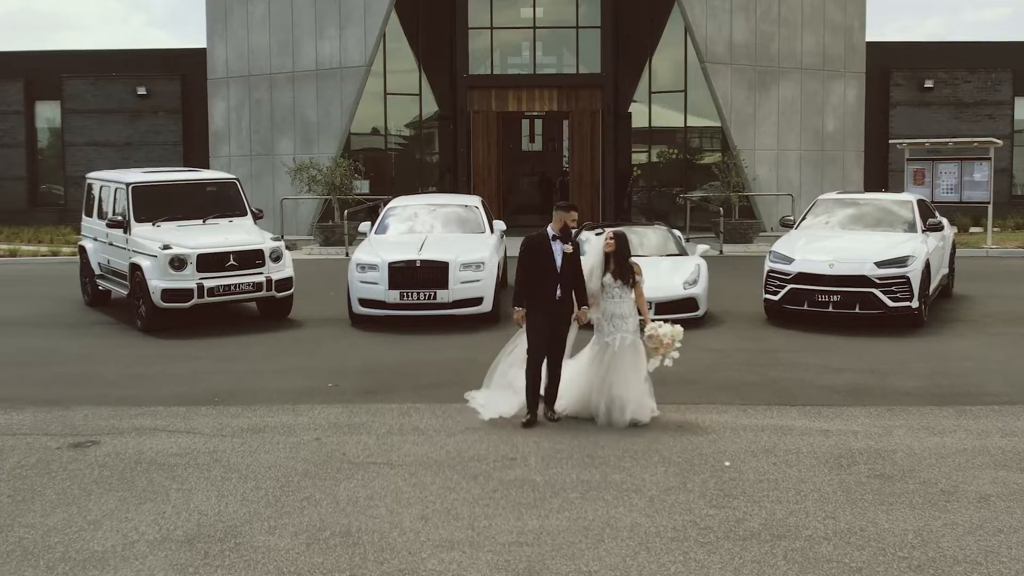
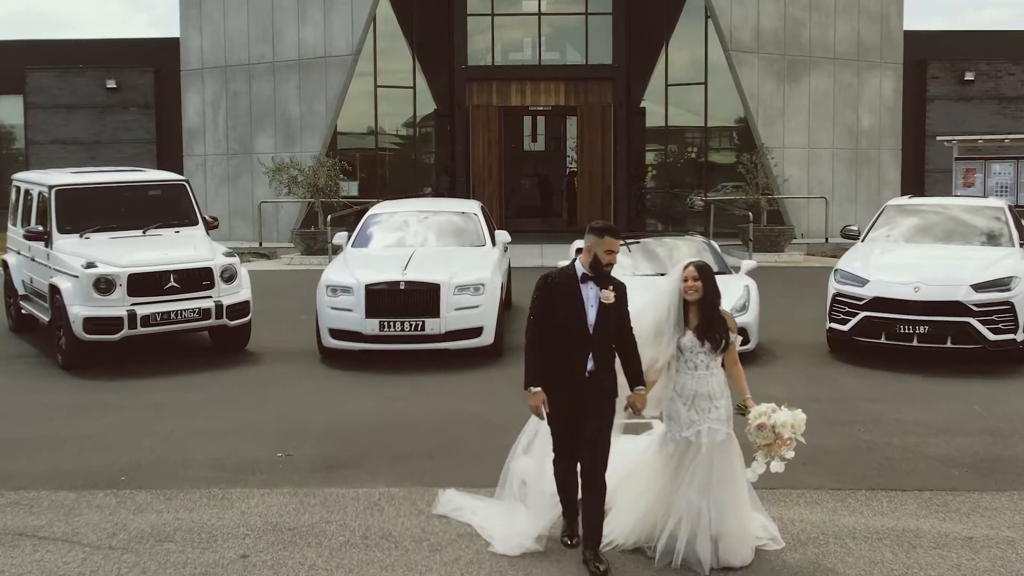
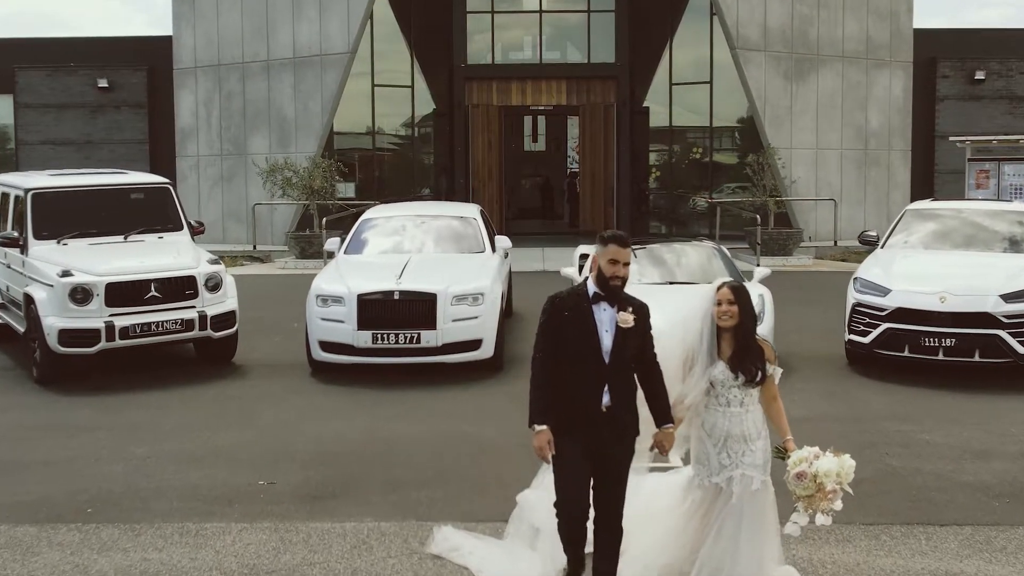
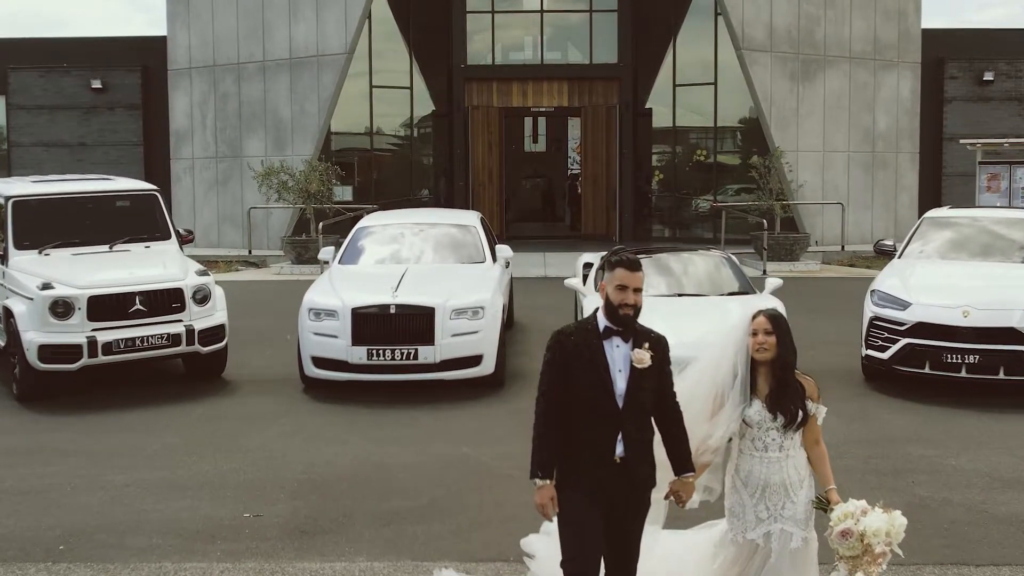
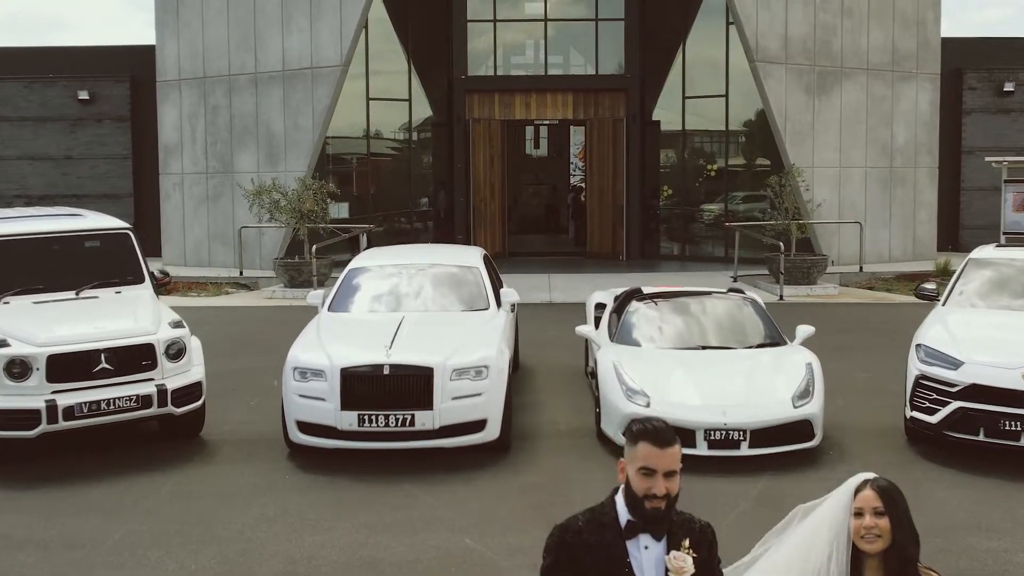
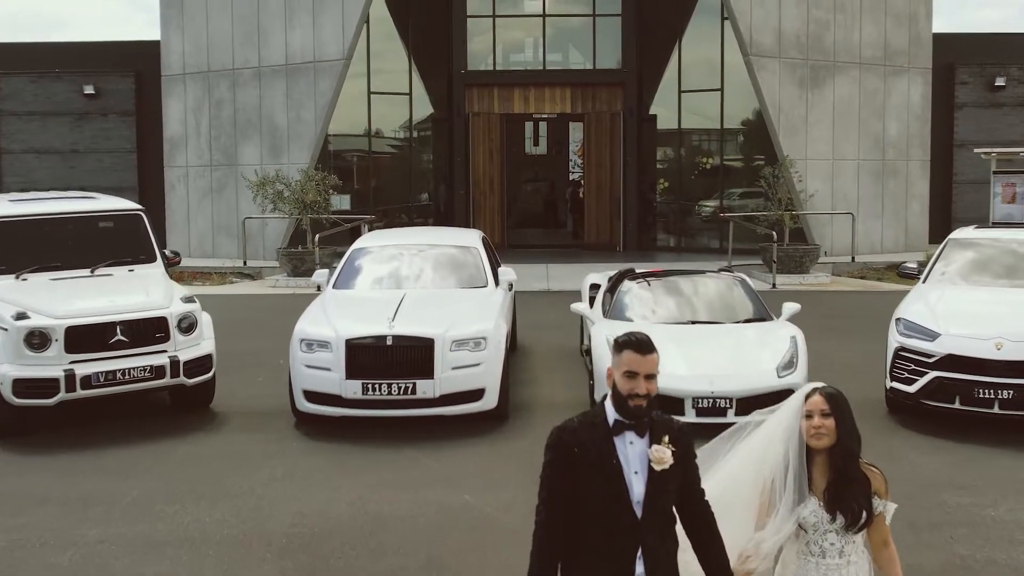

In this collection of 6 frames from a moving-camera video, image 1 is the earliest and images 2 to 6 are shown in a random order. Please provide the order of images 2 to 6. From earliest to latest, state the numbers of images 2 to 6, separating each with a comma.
2, 3, 4, 6, 5
